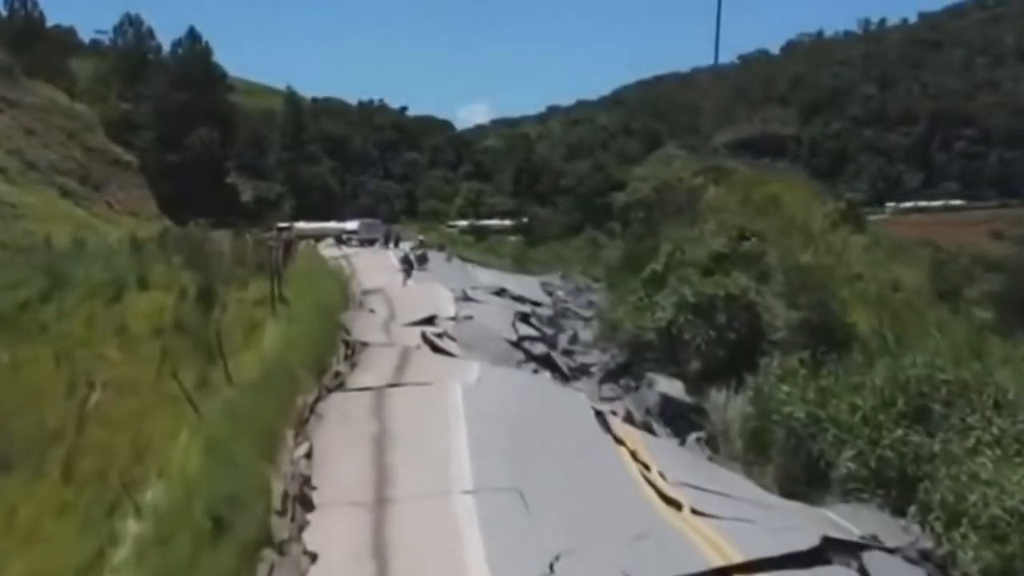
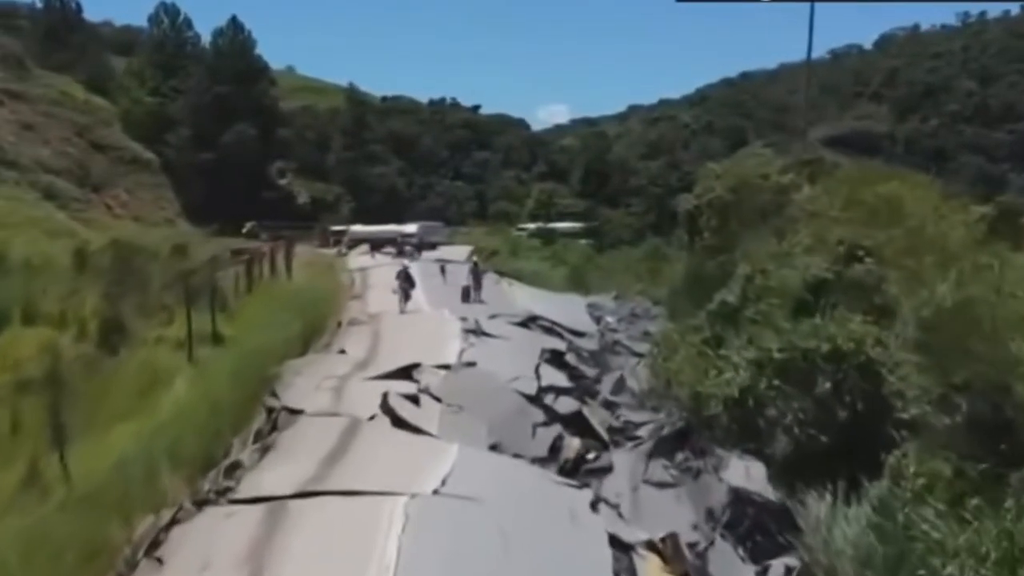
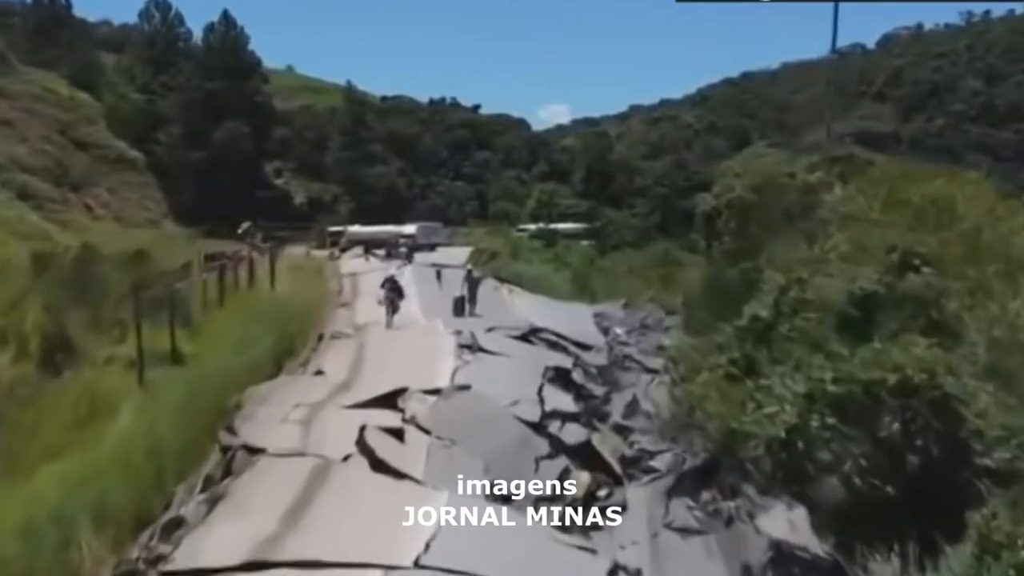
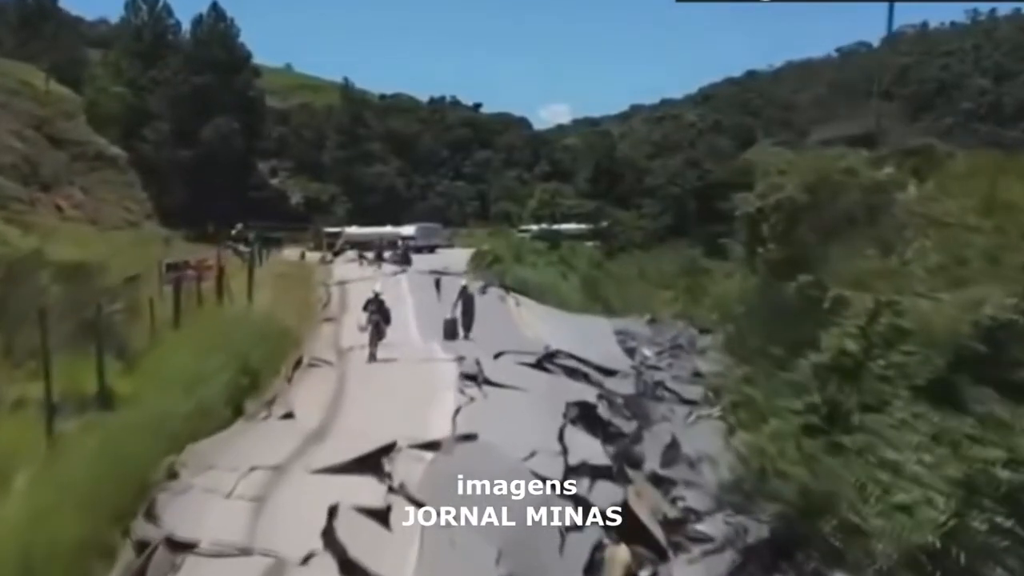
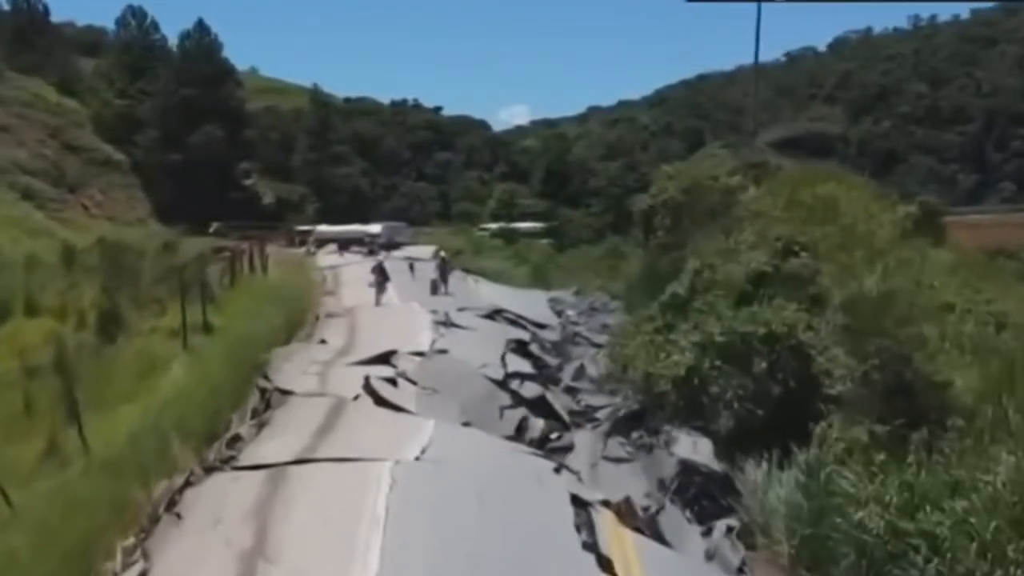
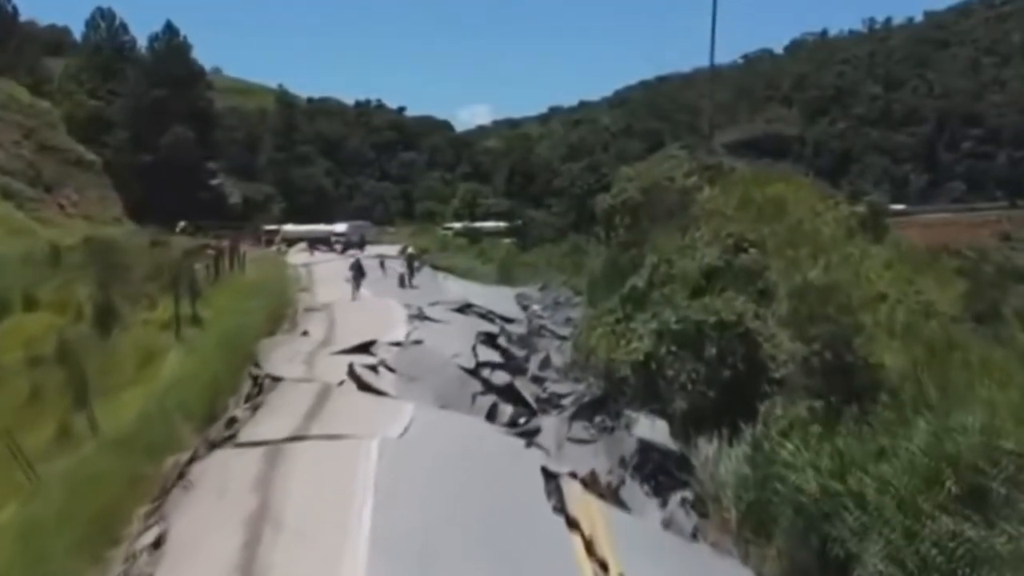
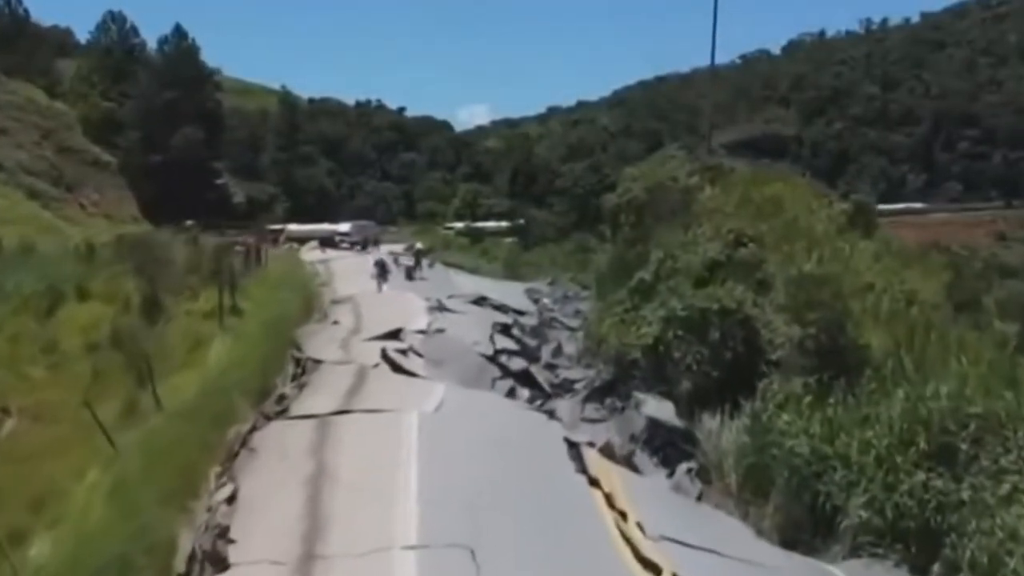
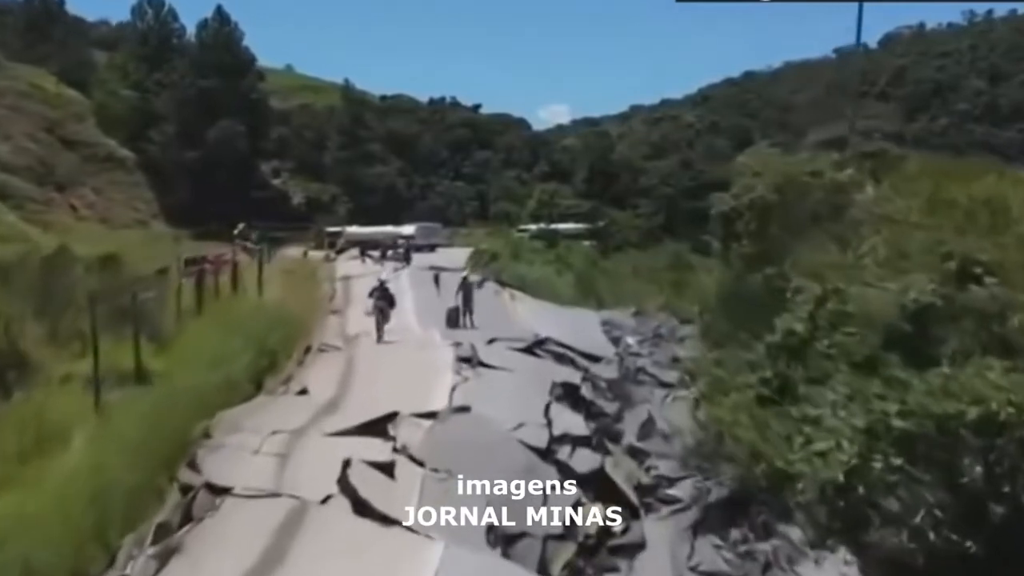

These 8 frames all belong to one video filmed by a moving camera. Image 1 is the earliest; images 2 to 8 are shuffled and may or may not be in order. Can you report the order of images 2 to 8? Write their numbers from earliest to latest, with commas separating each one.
7, 6, 5, 2, 3, 8, 4
